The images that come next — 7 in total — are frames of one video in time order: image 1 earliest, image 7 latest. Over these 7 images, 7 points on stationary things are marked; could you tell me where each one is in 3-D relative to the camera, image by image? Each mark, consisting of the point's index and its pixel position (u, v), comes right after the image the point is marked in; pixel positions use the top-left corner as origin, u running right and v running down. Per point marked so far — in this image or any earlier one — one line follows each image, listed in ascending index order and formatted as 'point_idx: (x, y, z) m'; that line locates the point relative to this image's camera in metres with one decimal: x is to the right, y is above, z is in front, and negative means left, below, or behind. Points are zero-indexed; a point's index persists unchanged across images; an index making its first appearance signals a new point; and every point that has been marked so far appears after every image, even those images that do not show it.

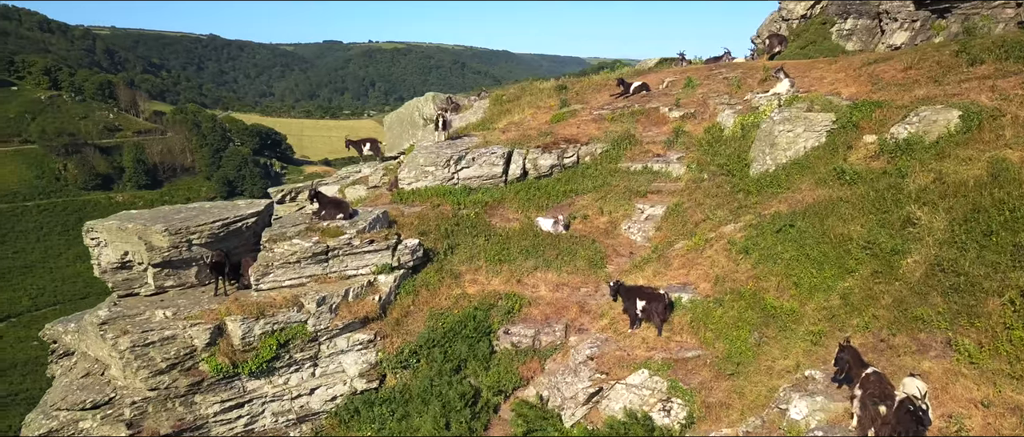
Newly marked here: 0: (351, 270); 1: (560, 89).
0: (-2.4, -0.8, +12.6) m
1: (+1.1, +3.0, +19.0) m
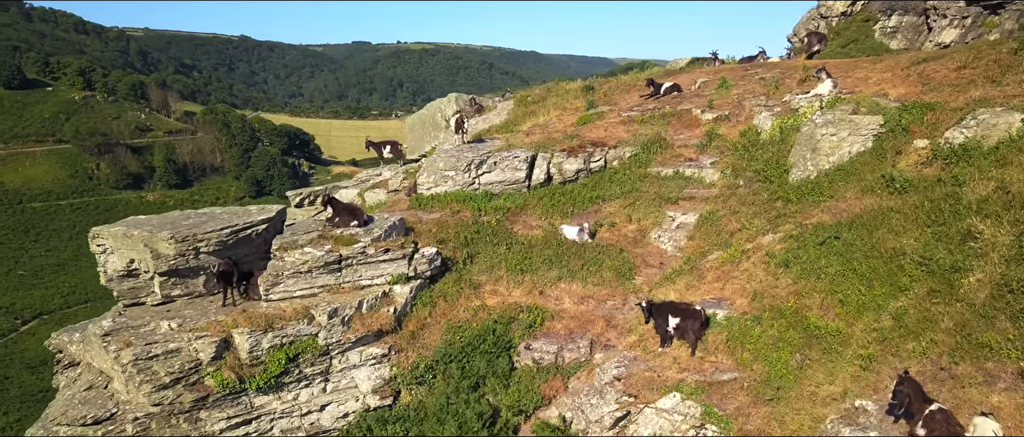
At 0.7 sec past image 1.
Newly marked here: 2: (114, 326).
0: (-2.1, -0.9, +12.0) m
1: (+1.7, +2.8, +18.3) m
2: (-5.4, -1.5, +11.3) m
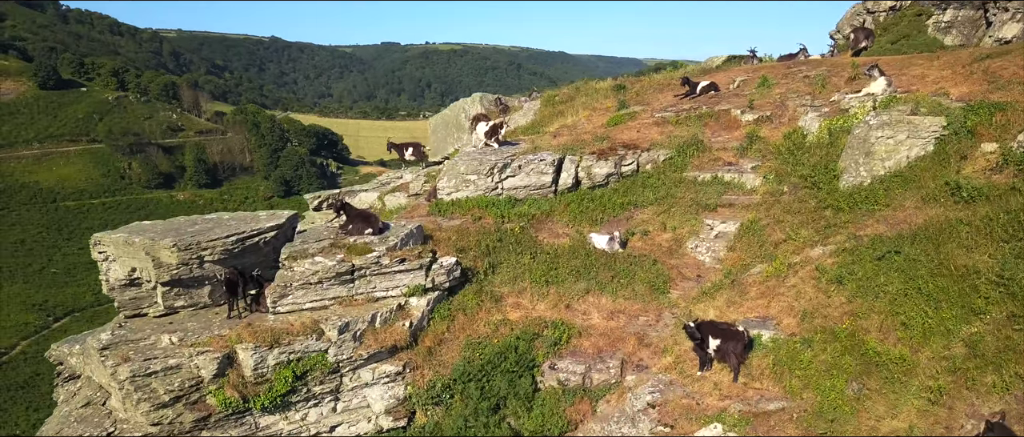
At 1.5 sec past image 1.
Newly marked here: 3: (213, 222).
0: (-1.8, -1.0, +11.2) m
1: (+2.2, +2.7, +17.4) m
2: (-5.1, -1.5, +10.6) m
3: (-4.3, -0.1, +11.9) m
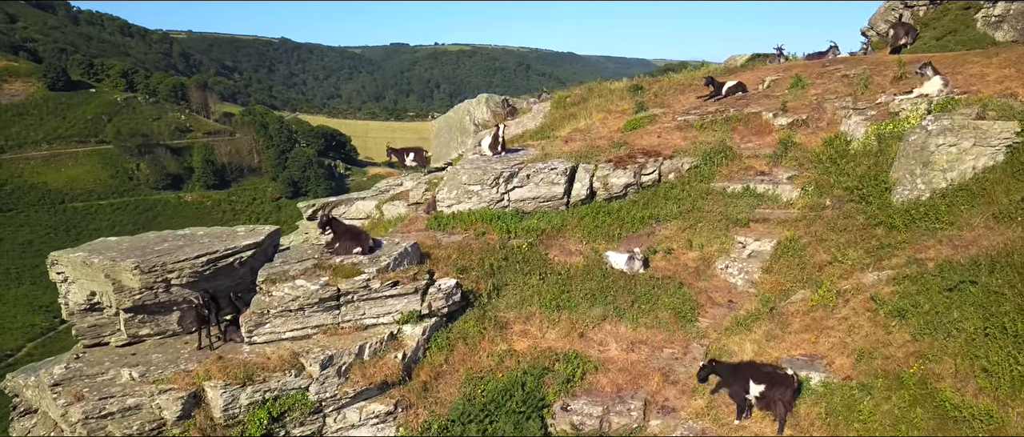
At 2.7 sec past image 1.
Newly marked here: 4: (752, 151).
0: (-1.7, -1.2, +9.9) m
1: (+2.4, +2.5, +16.0) m
2: (-5.0, -1.7, +9.3) m
3: (-4.2, -0.3, +10.6) m
4: (+3.5, +1.0, +12.2) m
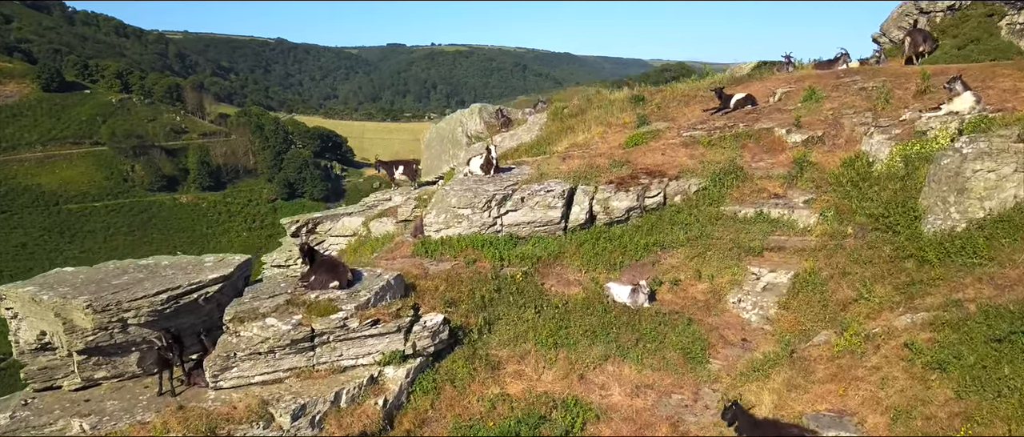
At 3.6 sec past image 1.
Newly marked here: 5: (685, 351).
0: (-1.8, -1.5, +9.0) m
1: (+2.3, +2.1, +15.1) m
2: (-5.1, -2.1, +8.4) m
3: (-4.3, -0.6, +9.7) m
4: (+3.4, +0.6, +11.3) m
5: (+1.9, -1.4, +9.0) m
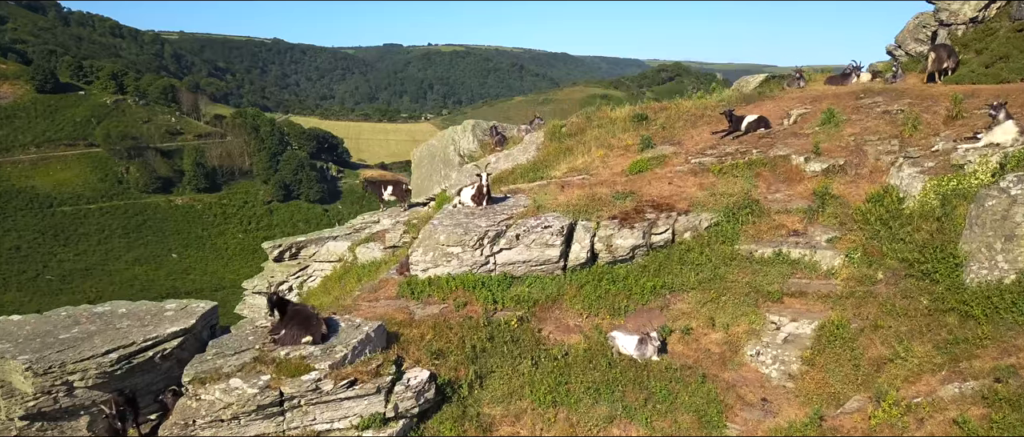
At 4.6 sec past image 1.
0: (-1.8, -2.0, +8.0) m
1: (+2.2, +1.7, +14.2) m
2: (-5.1, -2.6, +7.4) m
3: (-4.3, -1.1, +8.8) m
4: (+3.3, +0.2, +10.3) m
5: (+1.8, -1.9, +8.1) m
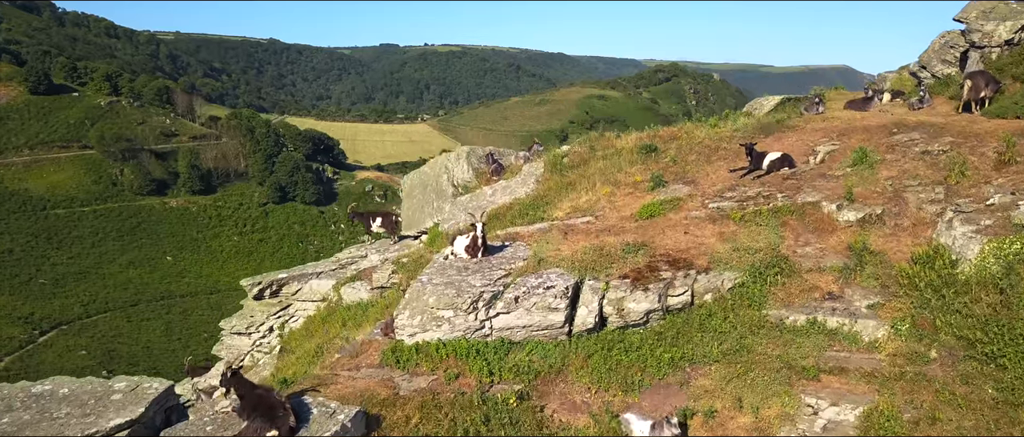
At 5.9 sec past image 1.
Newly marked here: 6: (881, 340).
0: (-1.8, -2.6, +6.9) m
1: (+2.1, +1.1, +13.1) m
2: (-5.1, -3.2, +6.3) m
3: (-4.3, -1.7, +7.6) m
4: (+3.3, -0.4, +9.2) m
5: (+1.8, -2.5, +7.0) m
6: (+3.5, -1.1, +7.9) m
